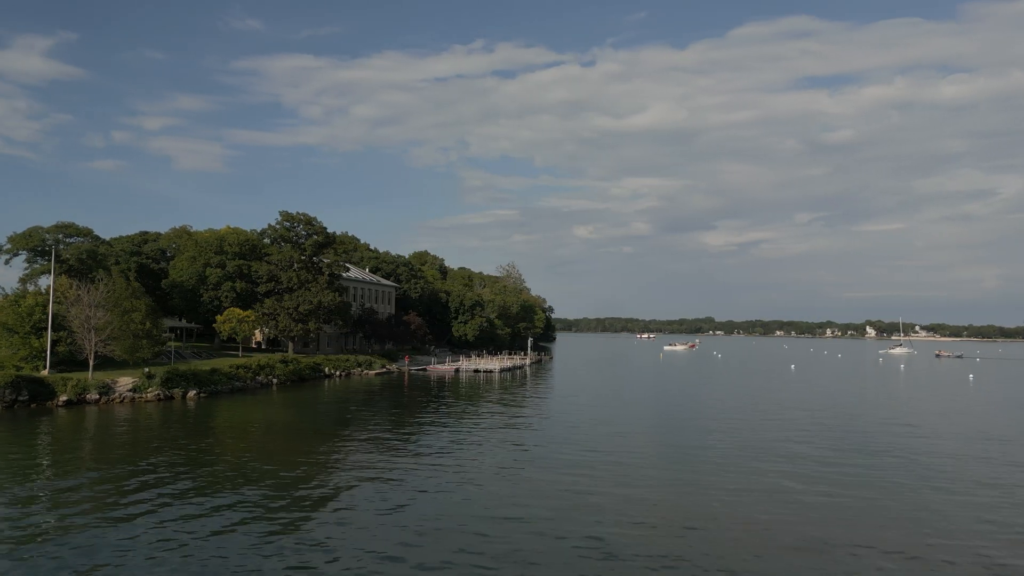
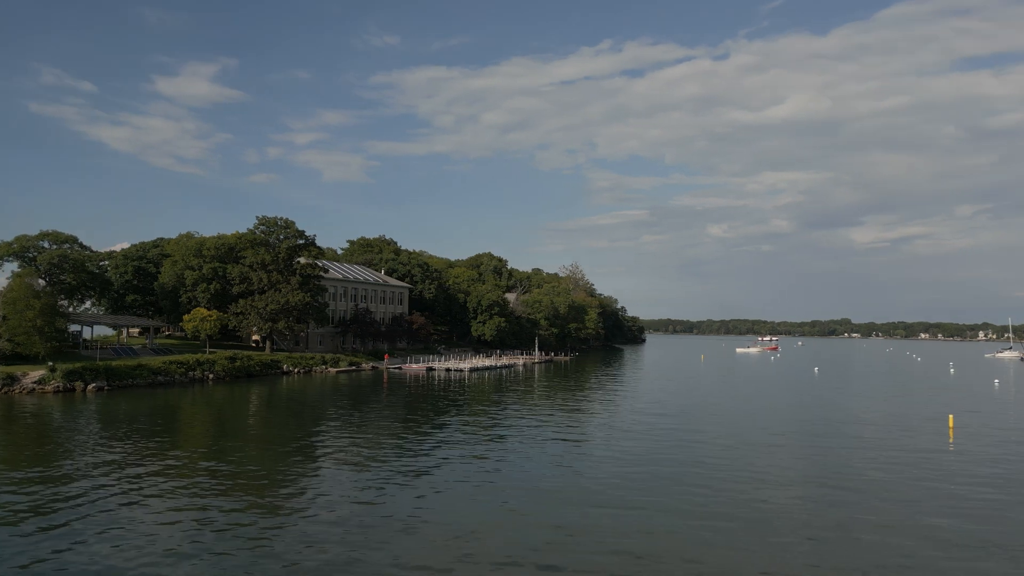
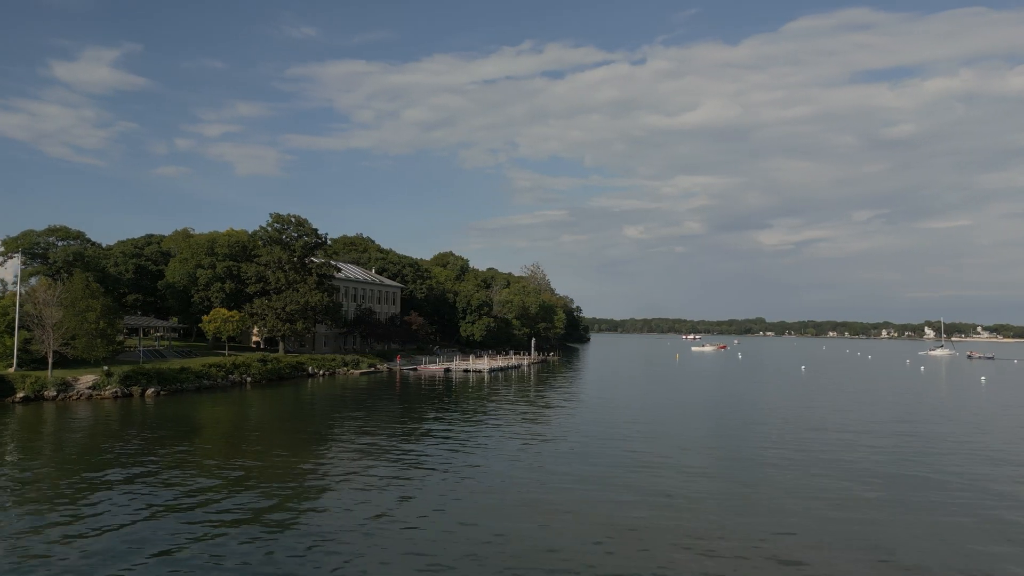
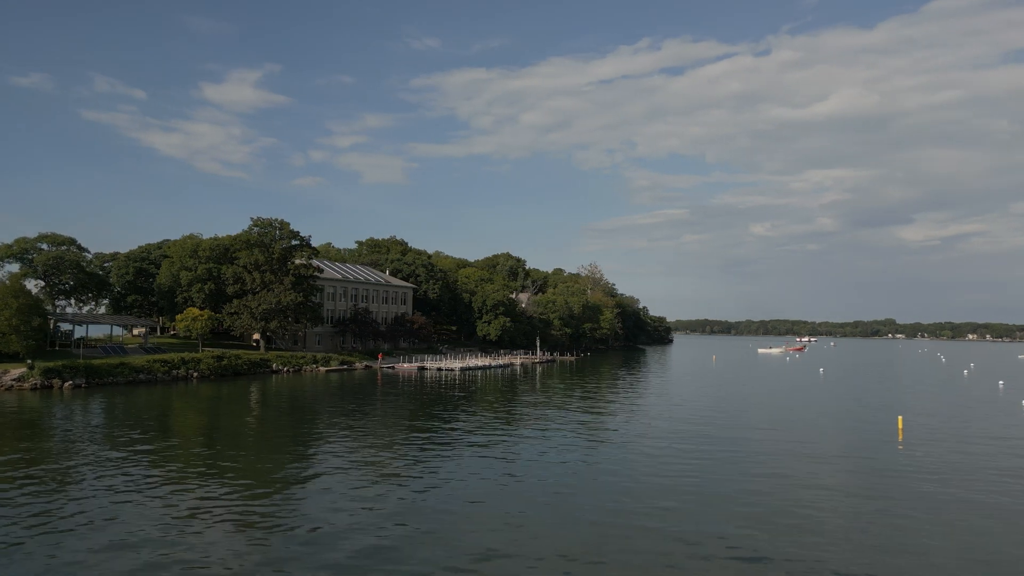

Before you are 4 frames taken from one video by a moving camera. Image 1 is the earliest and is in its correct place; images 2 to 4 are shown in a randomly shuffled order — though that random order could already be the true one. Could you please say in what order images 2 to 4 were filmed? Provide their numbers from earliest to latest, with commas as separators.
3, 2, 4
